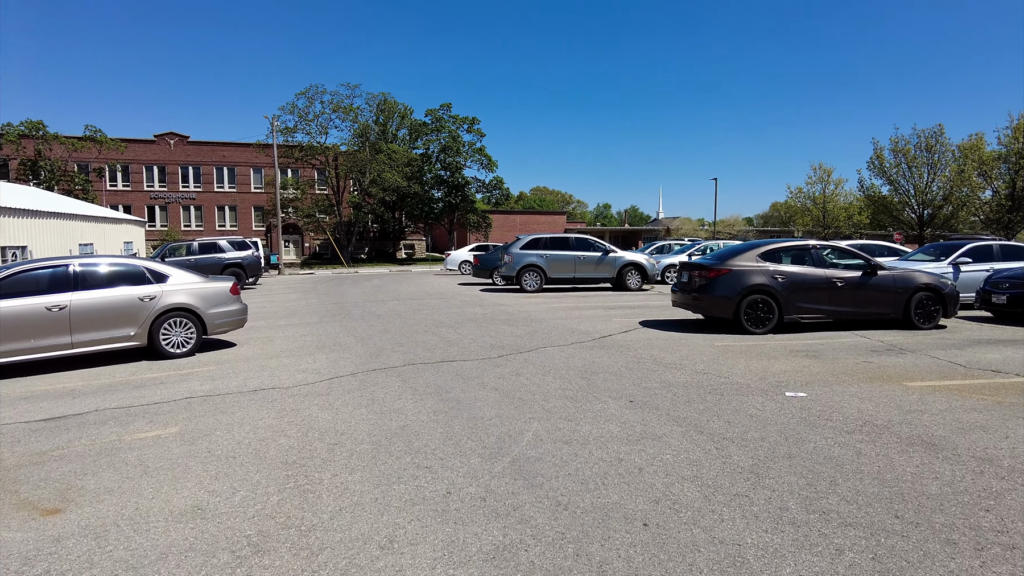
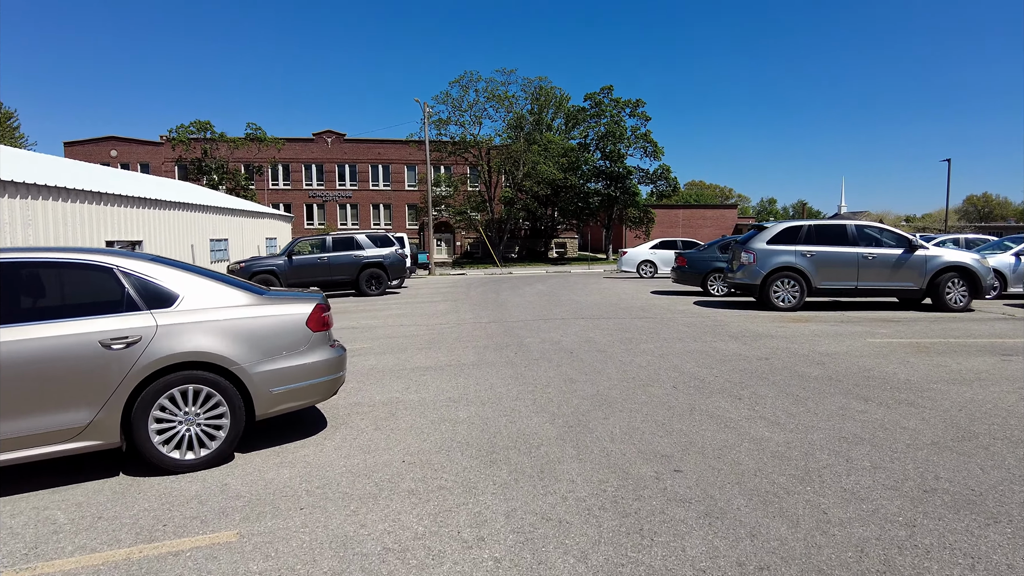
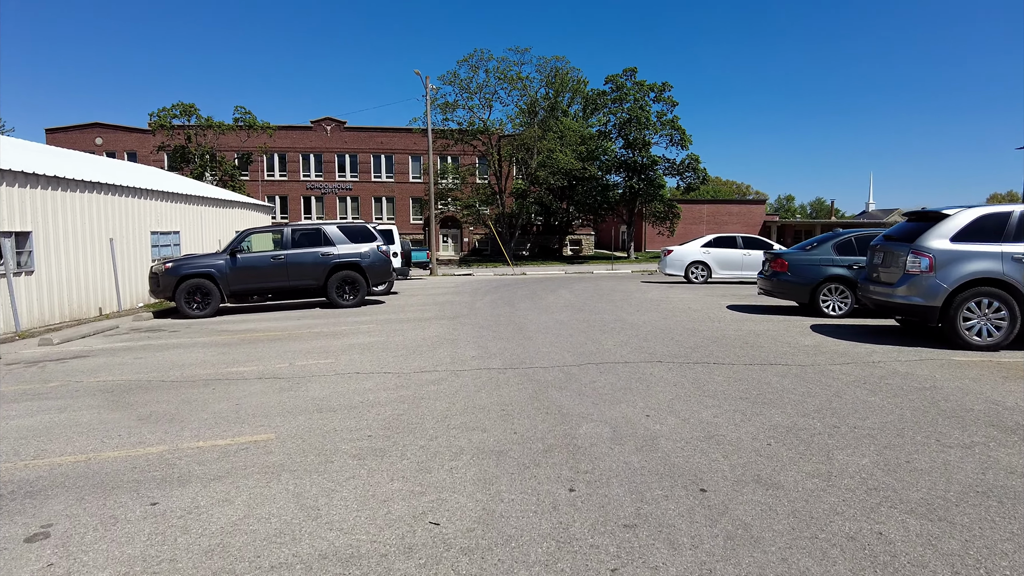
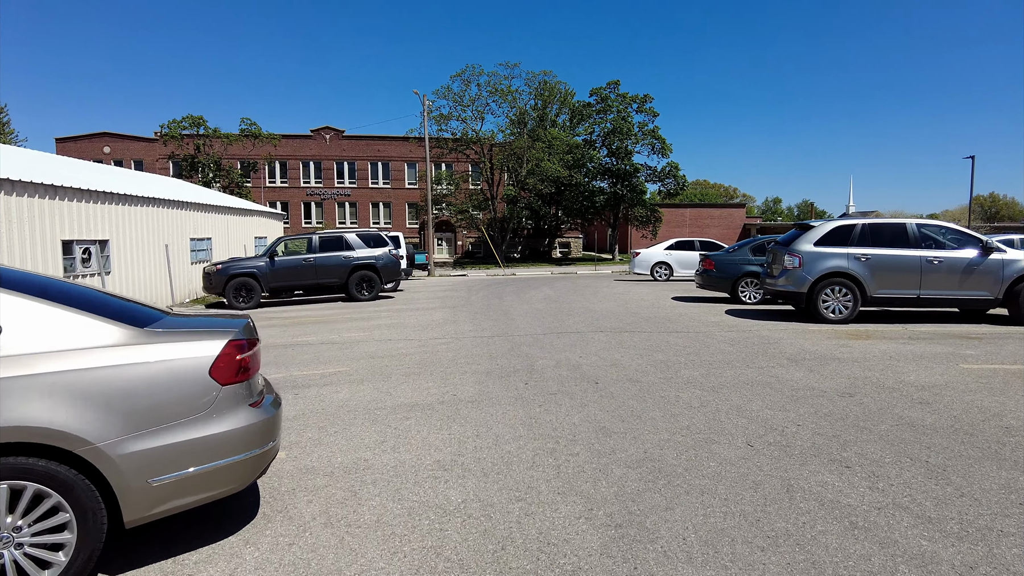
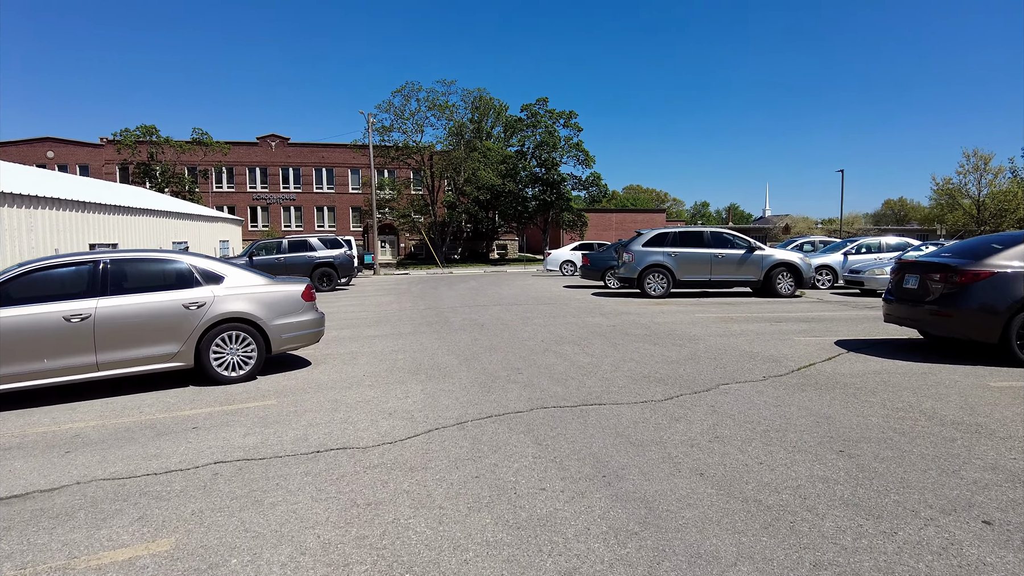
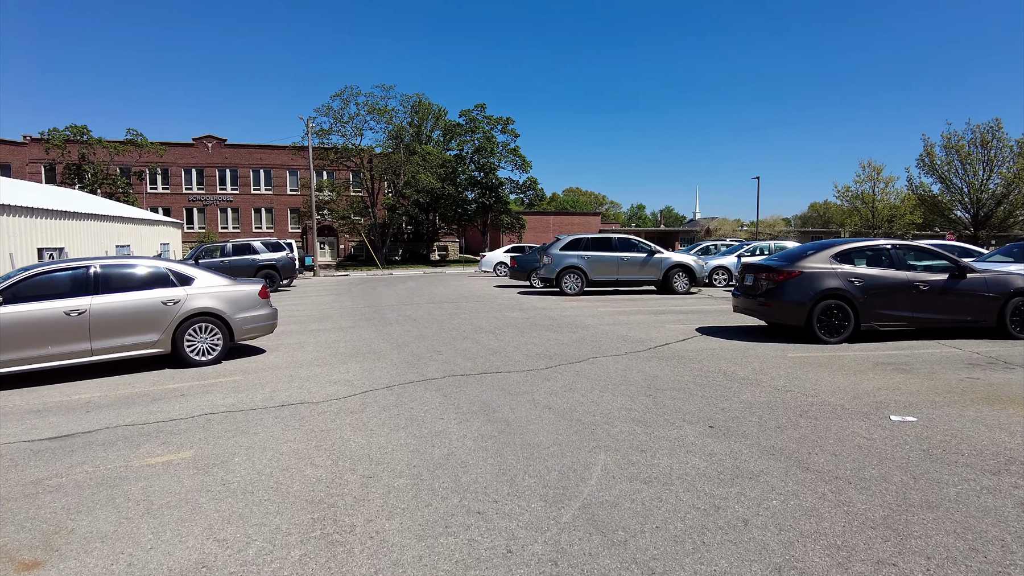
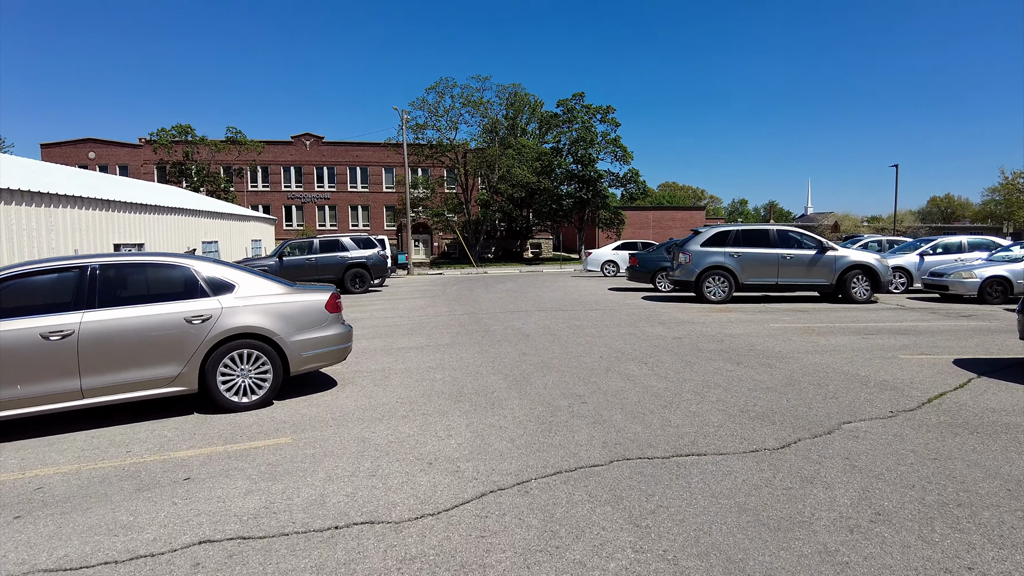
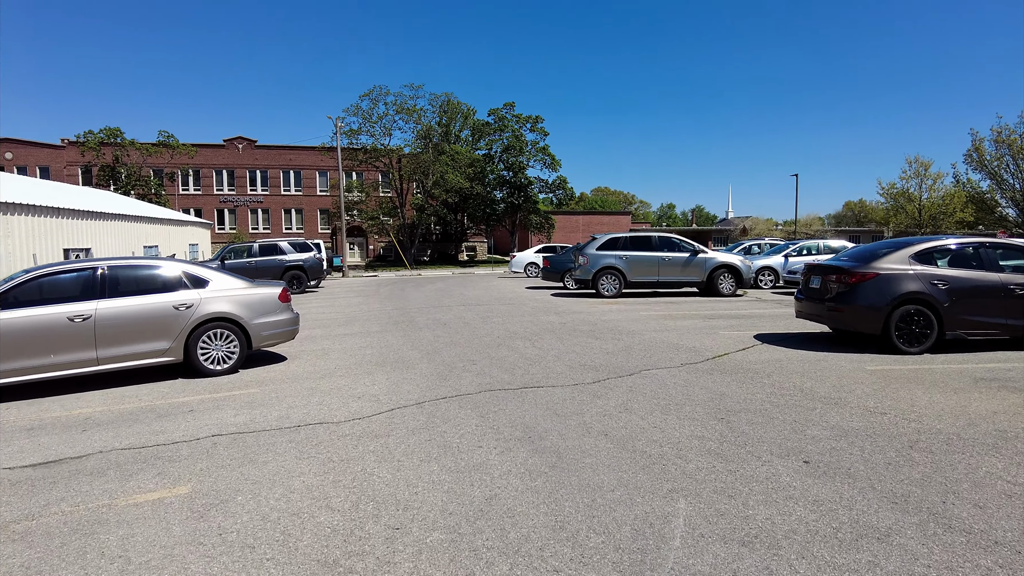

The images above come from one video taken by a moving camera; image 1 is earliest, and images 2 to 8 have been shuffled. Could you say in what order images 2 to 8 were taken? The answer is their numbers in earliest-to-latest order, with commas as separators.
6, 8, 5, 7, 2, 4, 3
